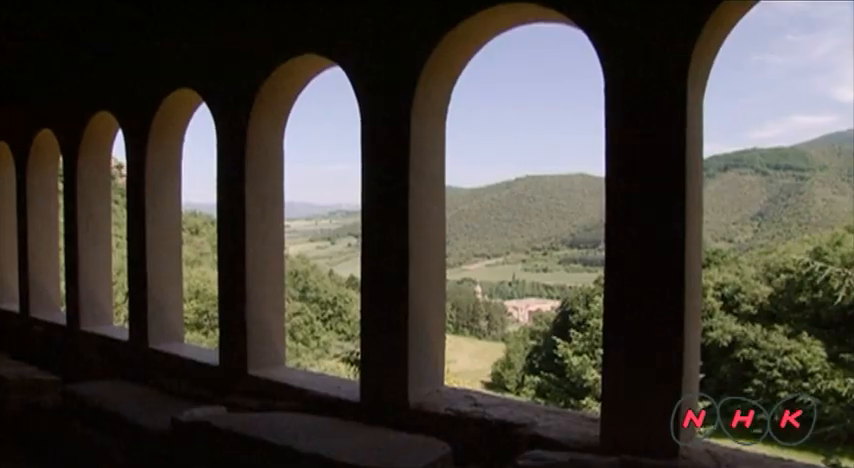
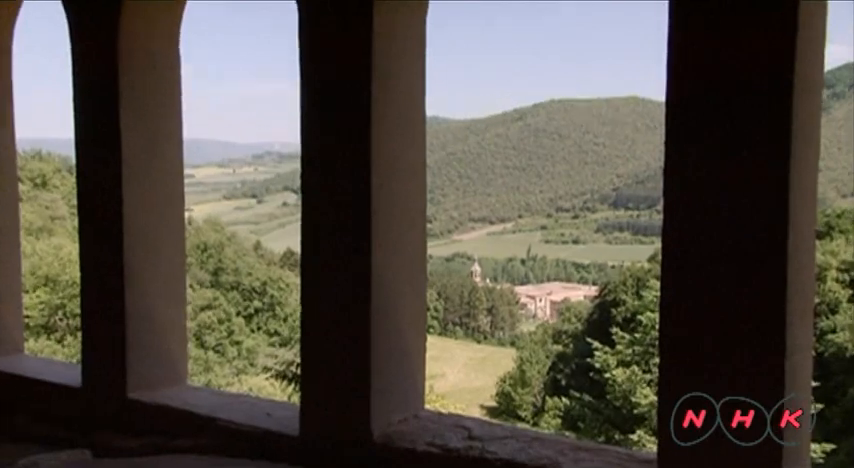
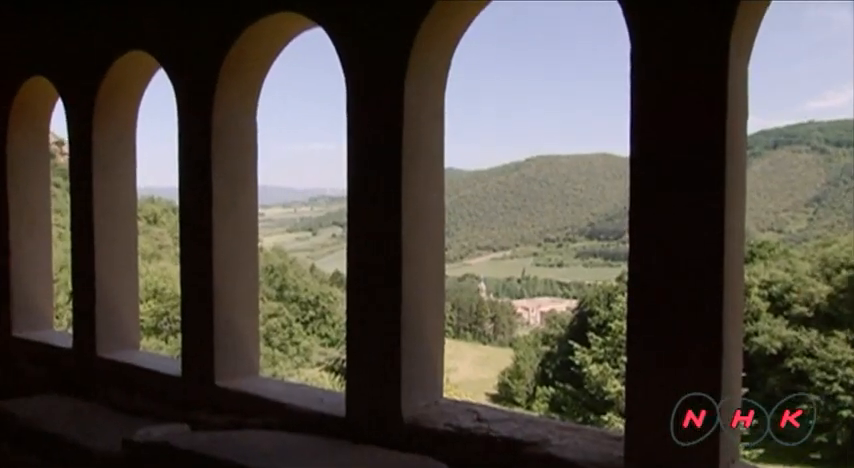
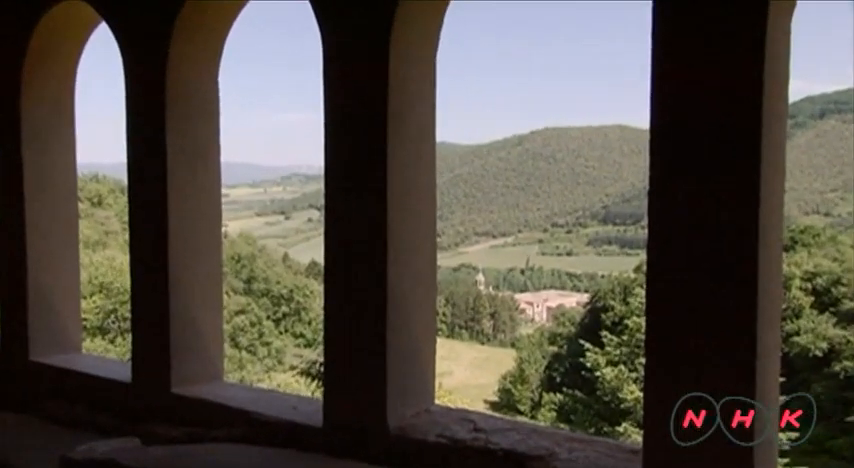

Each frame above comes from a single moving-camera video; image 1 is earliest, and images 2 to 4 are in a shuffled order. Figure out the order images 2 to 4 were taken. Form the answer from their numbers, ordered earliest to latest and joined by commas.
3, 4, 2
